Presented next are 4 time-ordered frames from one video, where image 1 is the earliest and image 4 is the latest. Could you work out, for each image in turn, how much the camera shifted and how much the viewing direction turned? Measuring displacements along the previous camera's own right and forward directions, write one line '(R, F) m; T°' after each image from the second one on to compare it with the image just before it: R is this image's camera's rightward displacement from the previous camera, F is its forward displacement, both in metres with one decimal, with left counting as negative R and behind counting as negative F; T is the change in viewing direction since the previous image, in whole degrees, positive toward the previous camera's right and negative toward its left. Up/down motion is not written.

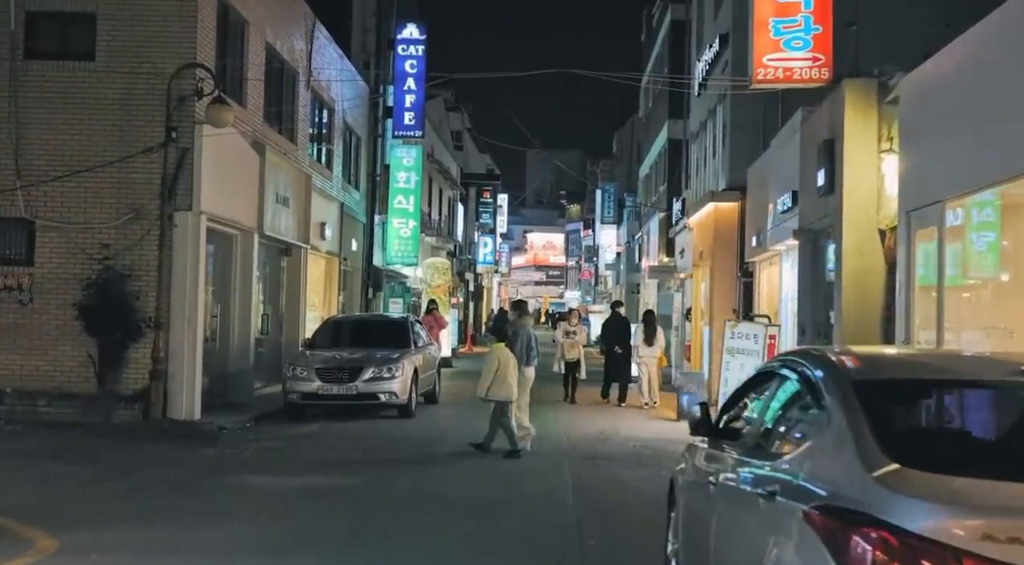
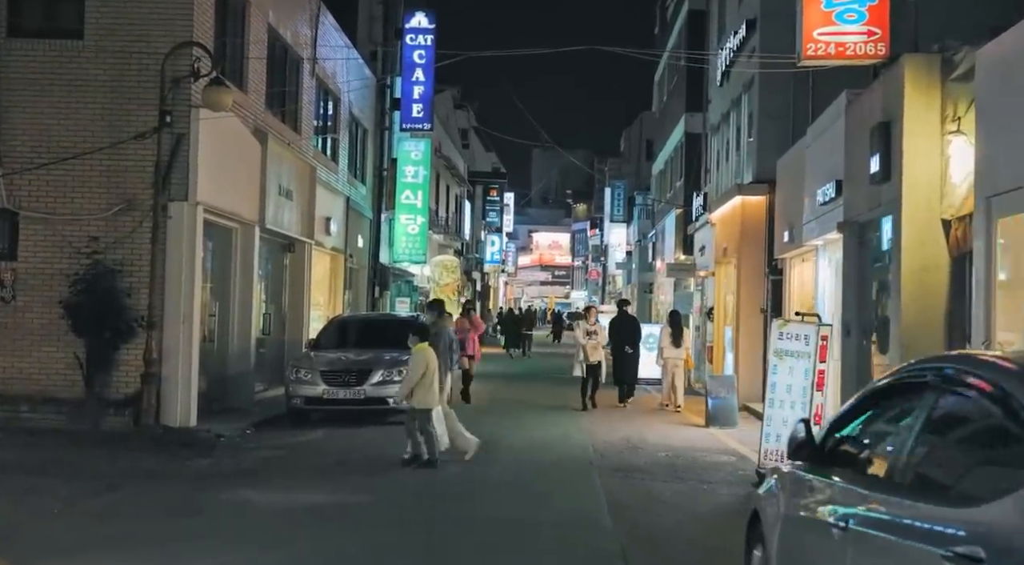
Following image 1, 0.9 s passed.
(-0.2, +1.1) m; 0°
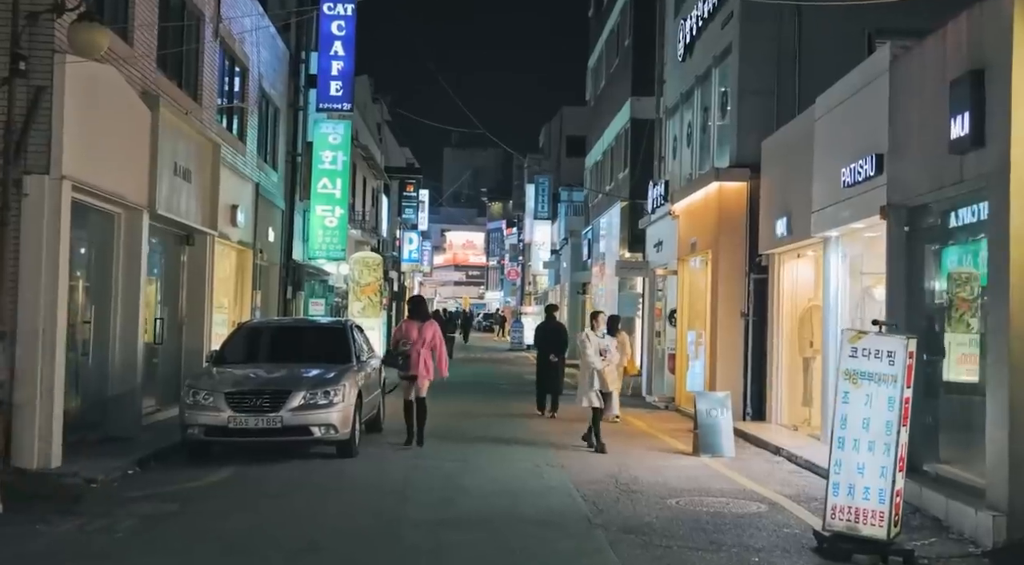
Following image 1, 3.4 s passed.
(-0.5, +3.1) m; +5°
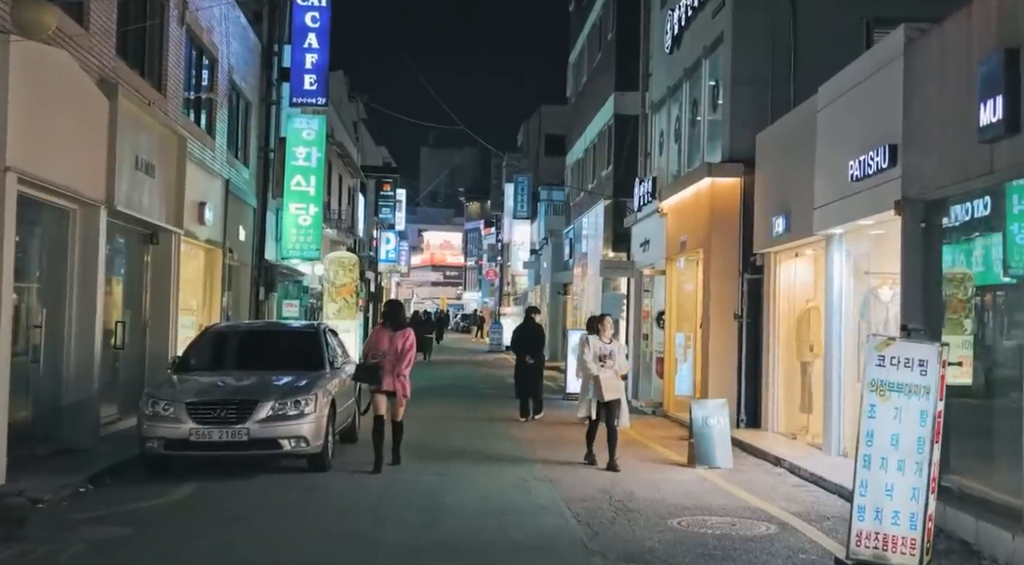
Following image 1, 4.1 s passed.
(-0.1, +0.9) m; +1°
